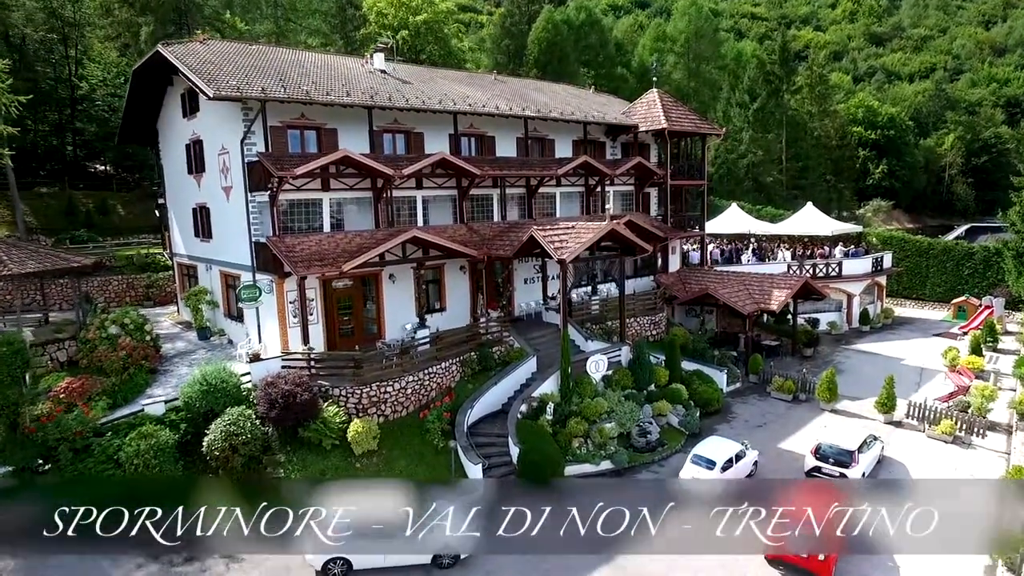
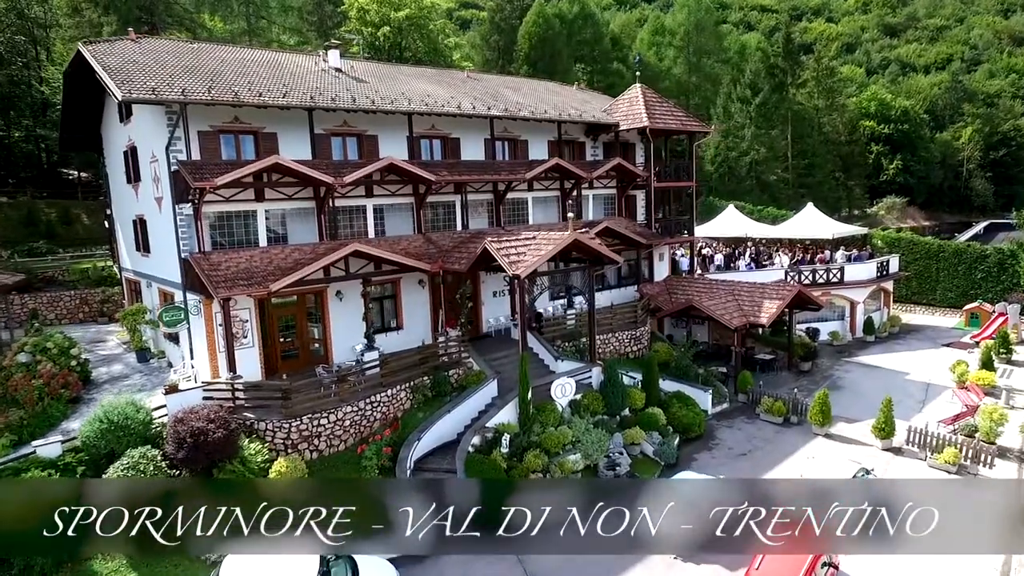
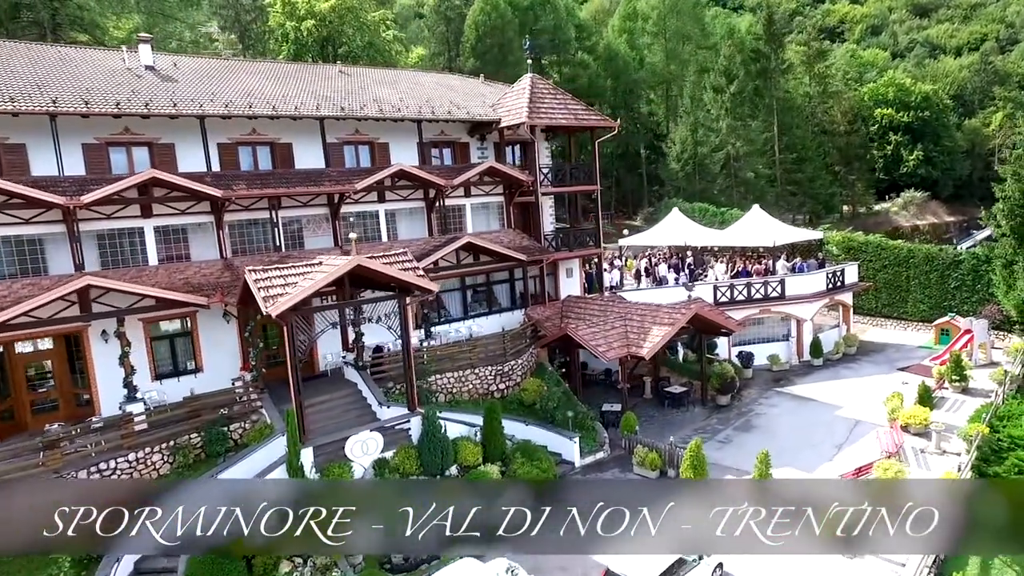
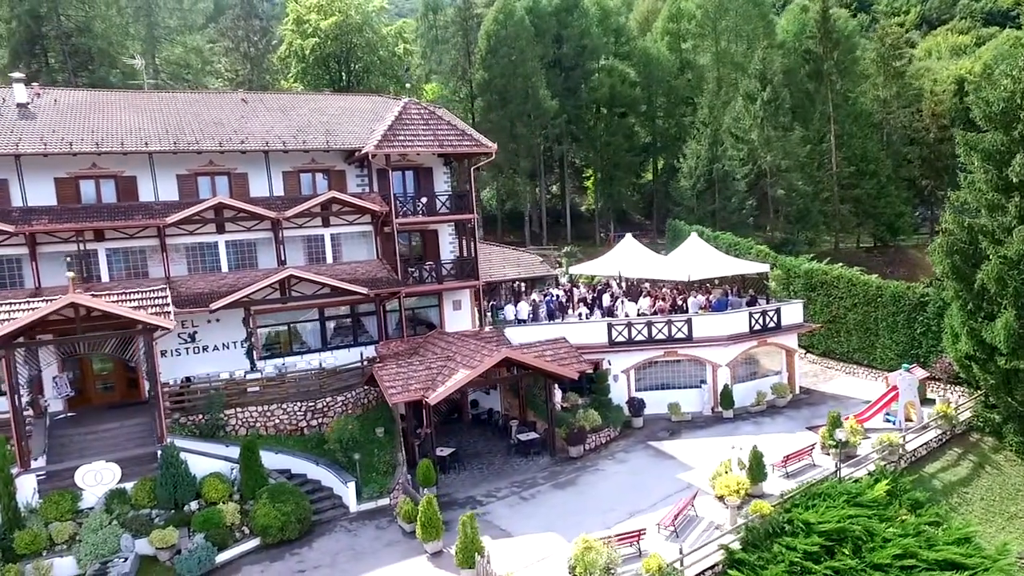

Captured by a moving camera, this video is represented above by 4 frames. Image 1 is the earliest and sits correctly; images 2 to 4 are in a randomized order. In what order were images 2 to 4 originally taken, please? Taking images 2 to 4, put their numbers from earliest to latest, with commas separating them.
2, 3, 4
